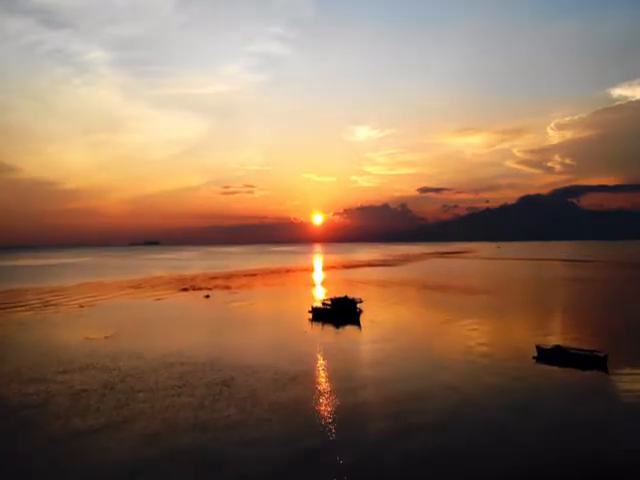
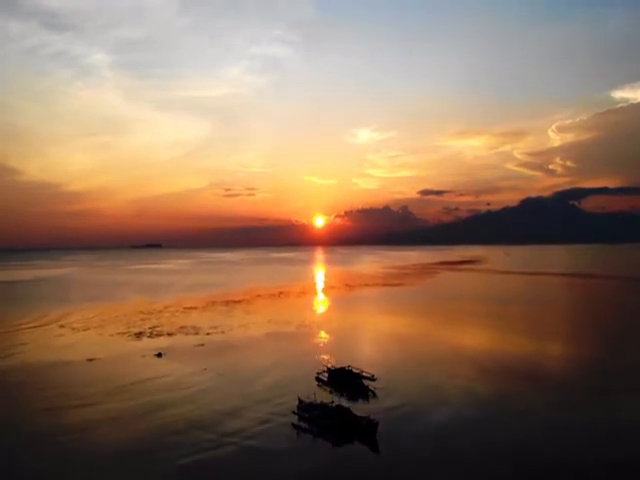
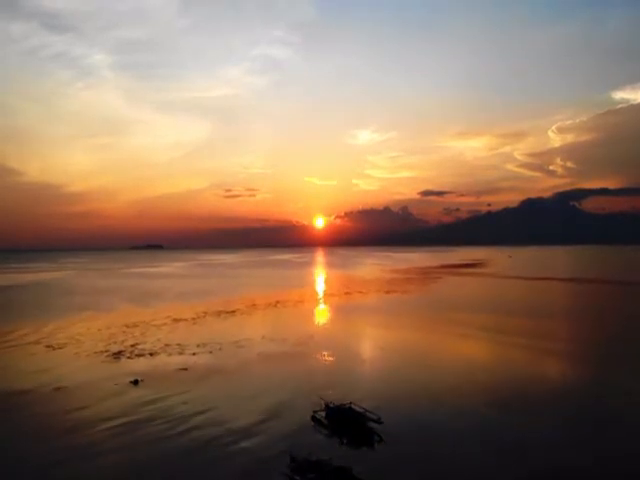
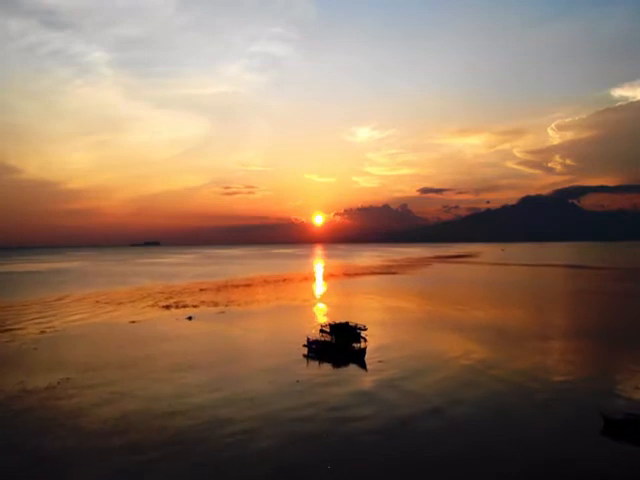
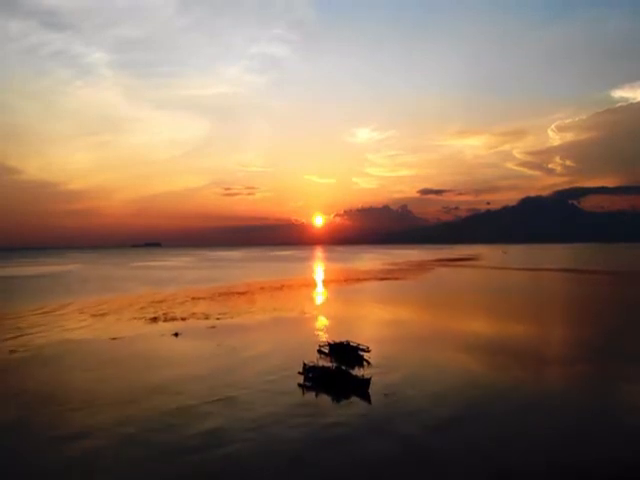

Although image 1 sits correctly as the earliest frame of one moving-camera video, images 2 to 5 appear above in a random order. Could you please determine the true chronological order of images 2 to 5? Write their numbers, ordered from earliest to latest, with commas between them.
4, 5, 2, 3
